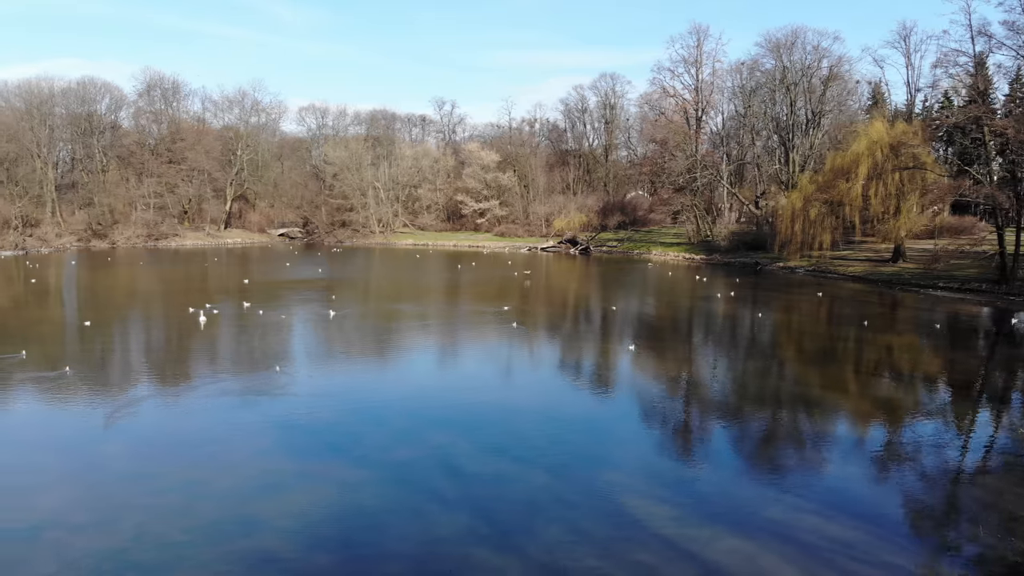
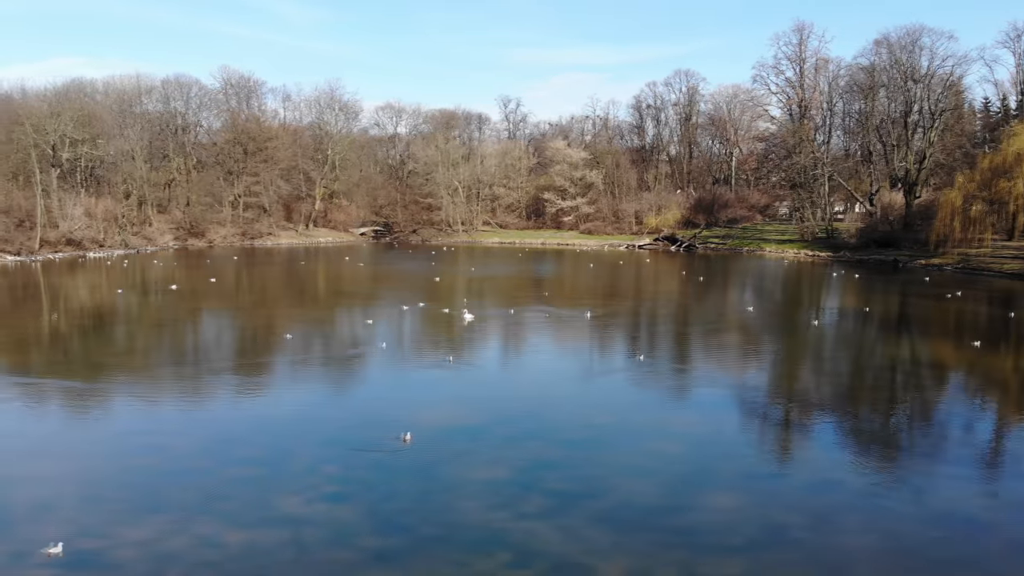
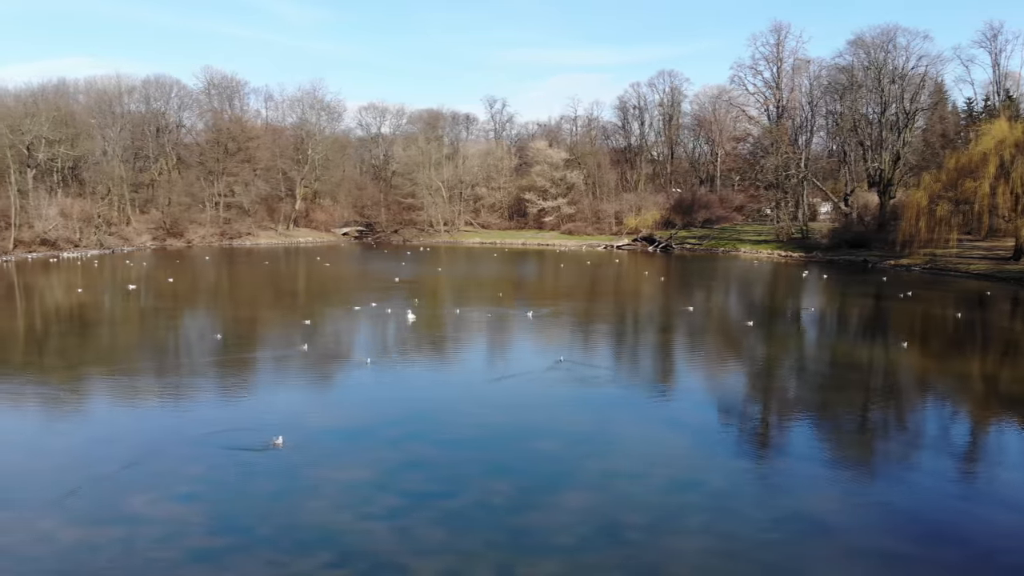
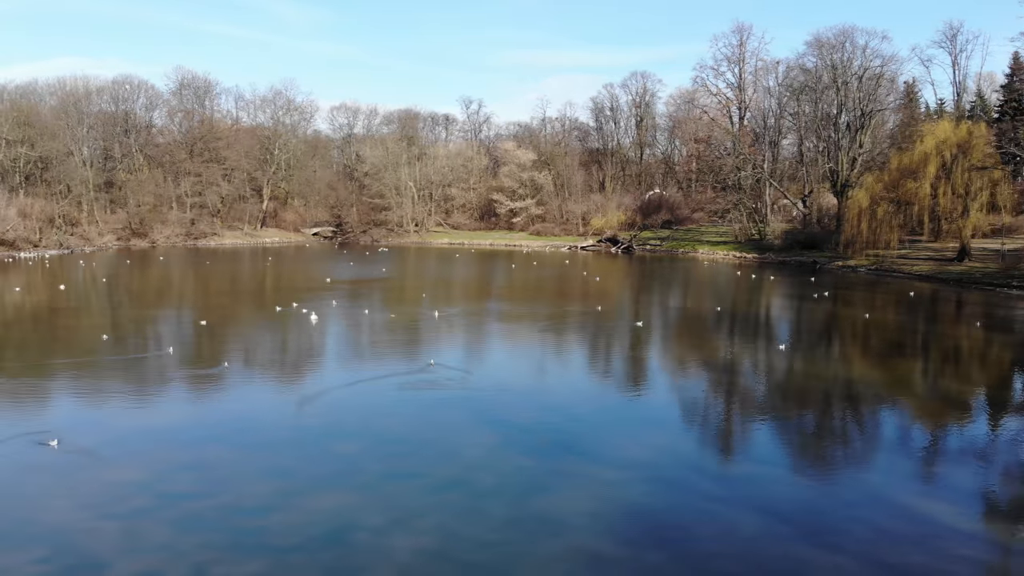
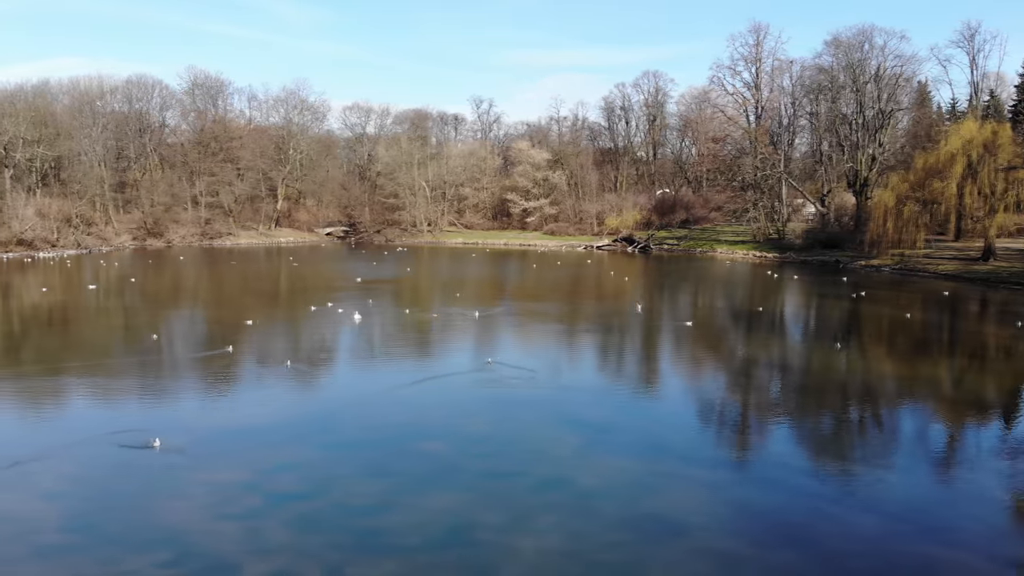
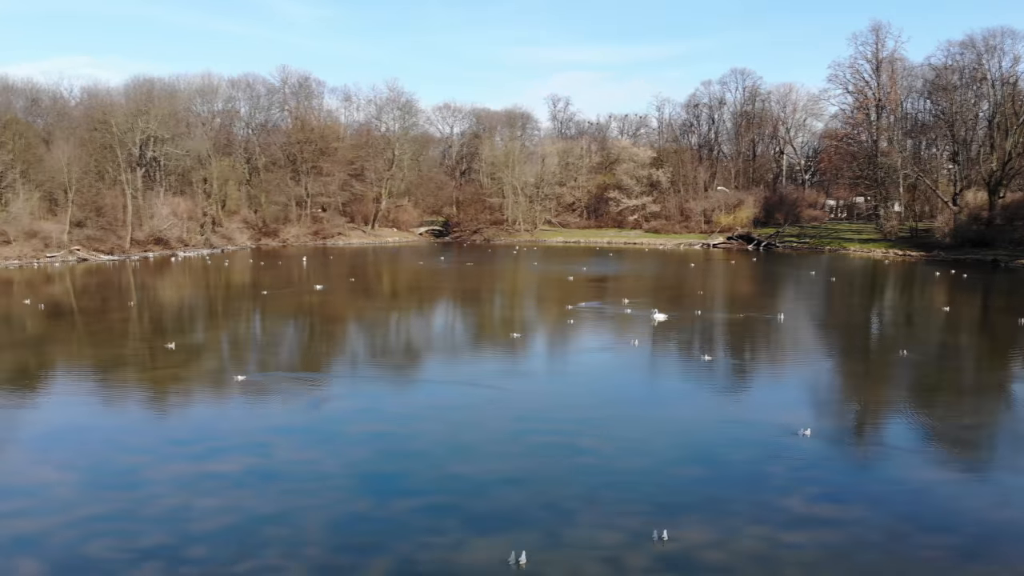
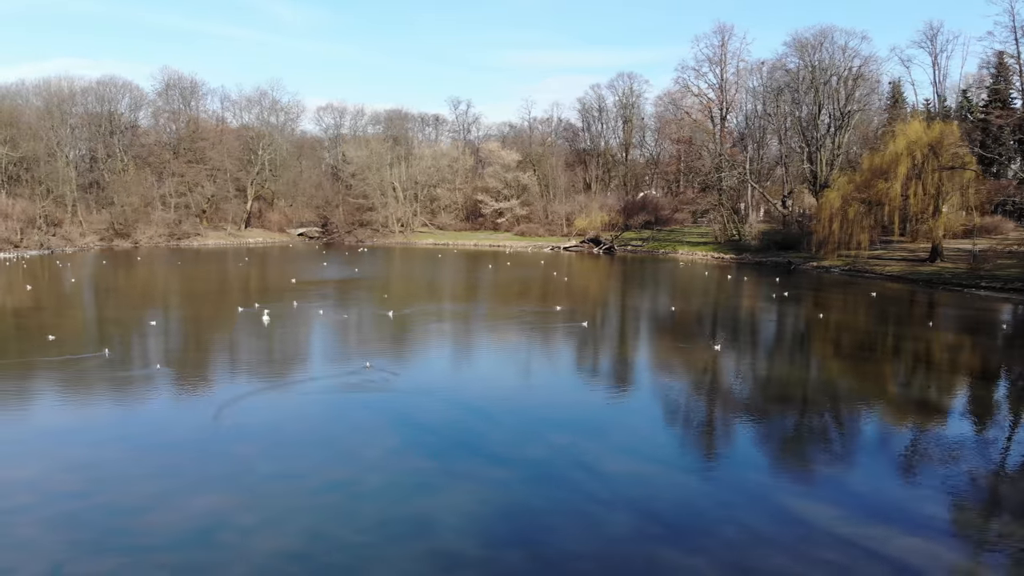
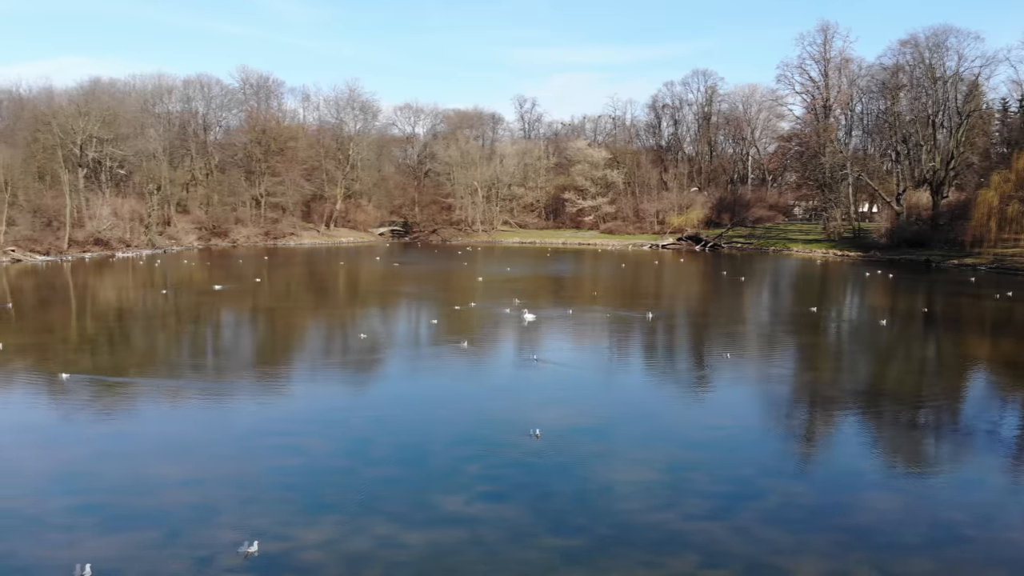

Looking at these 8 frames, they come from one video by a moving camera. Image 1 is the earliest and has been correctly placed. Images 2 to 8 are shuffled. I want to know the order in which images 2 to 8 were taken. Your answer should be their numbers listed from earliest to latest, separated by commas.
7, 4, 5, 3, 2, 8, 6
